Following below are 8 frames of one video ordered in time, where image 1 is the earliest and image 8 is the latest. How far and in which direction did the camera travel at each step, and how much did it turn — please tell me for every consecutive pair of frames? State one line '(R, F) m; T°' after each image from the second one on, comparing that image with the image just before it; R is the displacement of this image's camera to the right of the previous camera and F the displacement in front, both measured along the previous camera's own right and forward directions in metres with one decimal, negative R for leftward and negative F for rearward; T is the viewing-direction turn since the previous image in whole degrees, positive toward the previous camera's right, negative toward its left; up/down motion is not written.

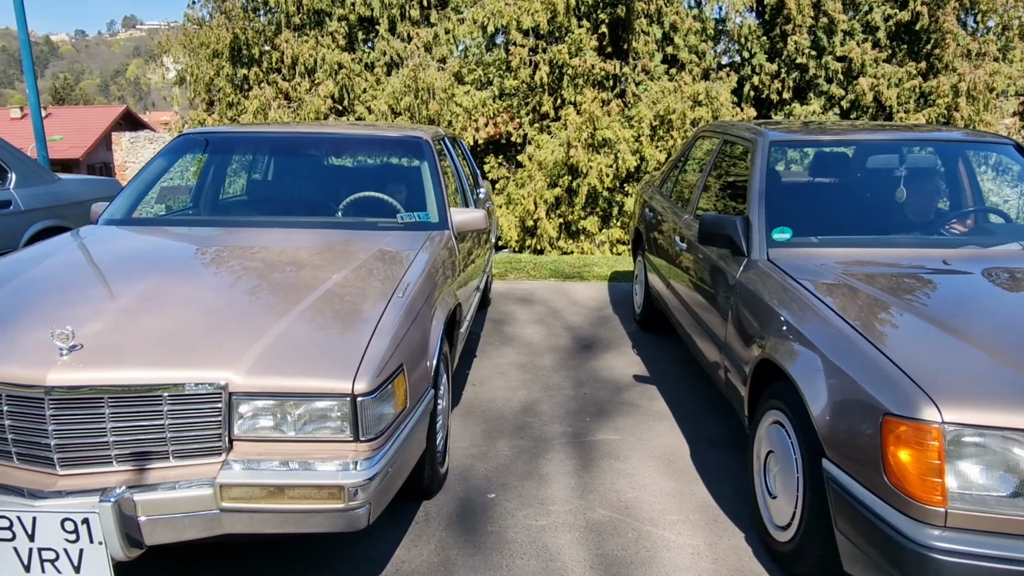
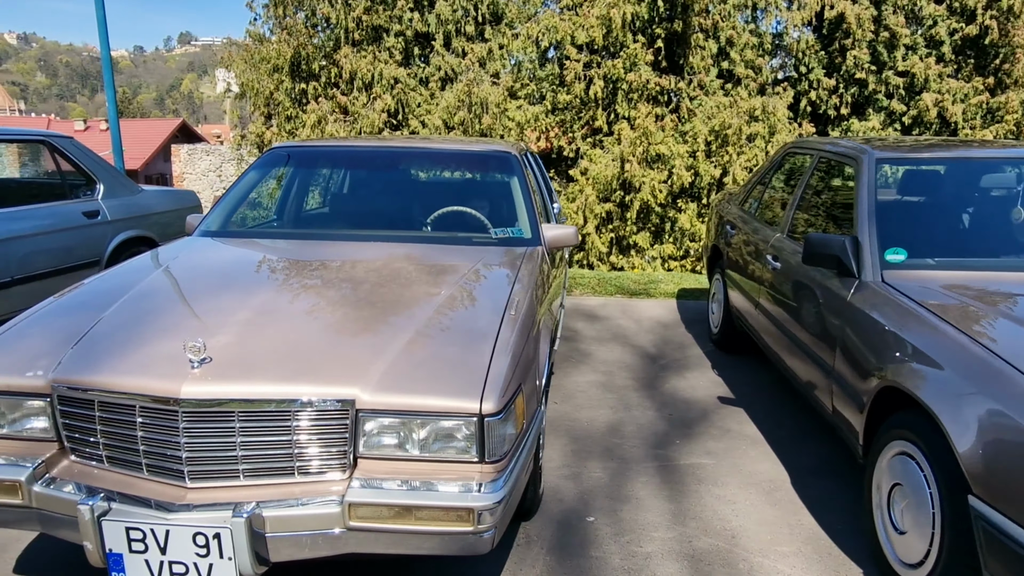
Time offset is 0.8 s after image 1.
(-0.3, 0.0) m; -3°
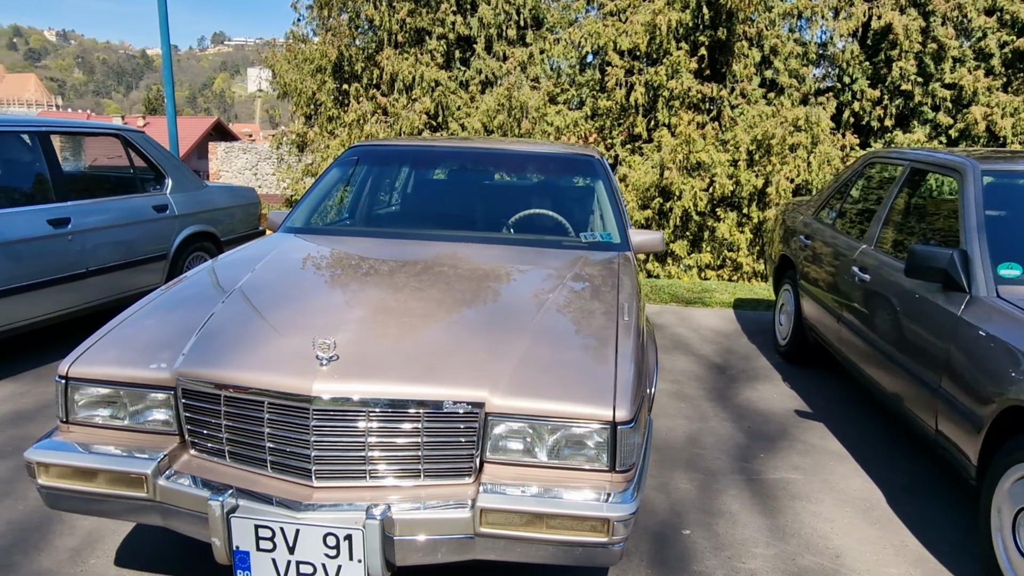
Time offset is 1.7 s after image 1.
(-0.3, 0.0) m; -2°
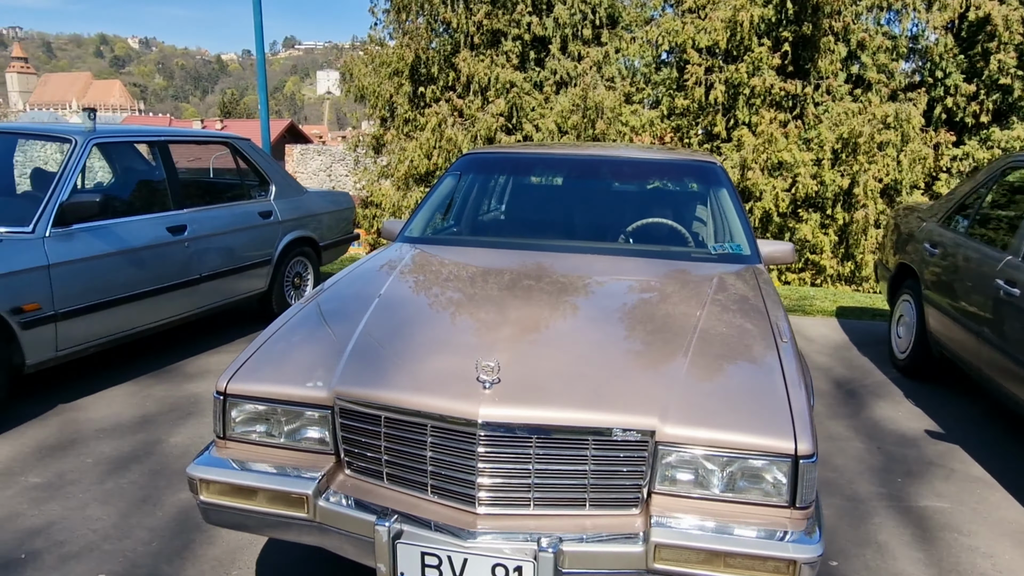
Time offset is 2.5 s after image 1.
(-0.3, +0.1) m; -5°
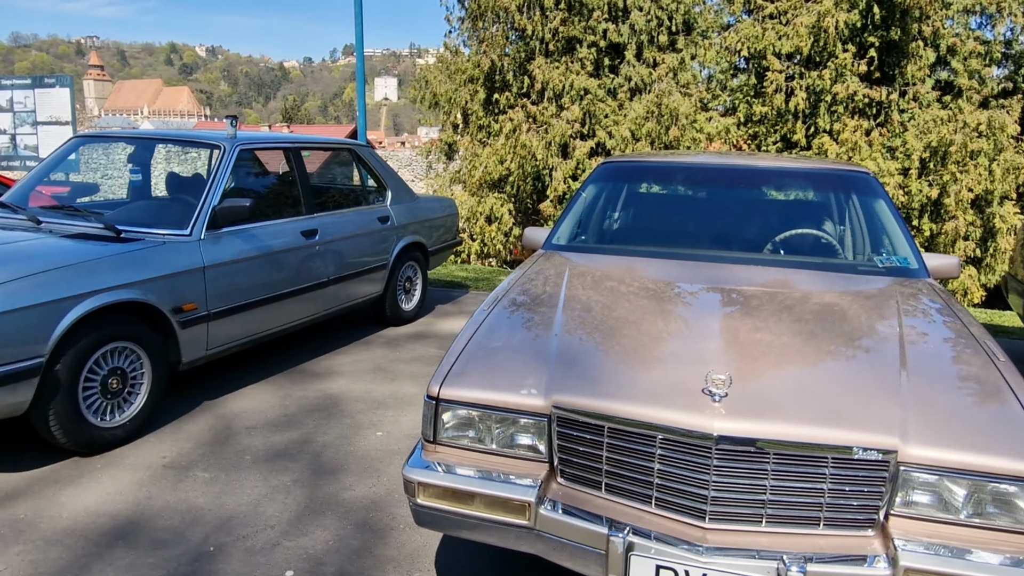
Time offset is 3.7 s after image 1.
(-0.5, 0.0) m; -4°
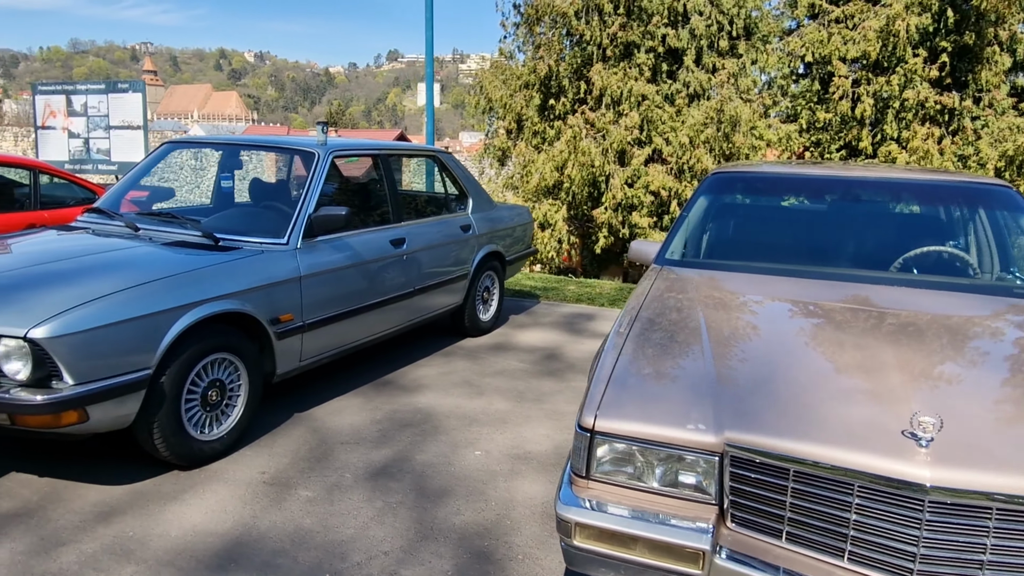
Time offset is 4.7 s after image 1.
(-0.3, +0.2) m; -3°
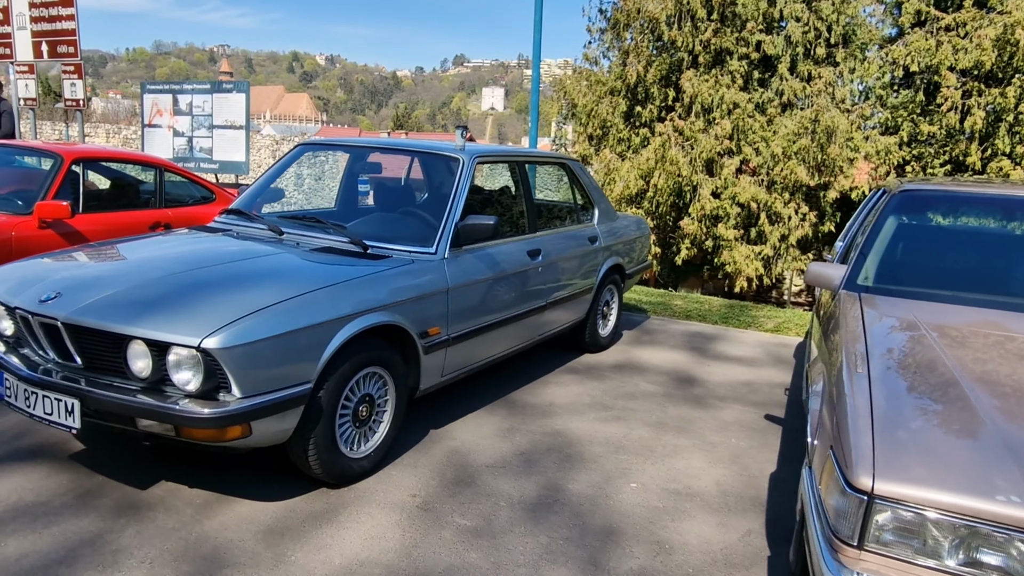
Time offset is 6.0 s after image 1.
(-0.5, +0.2) m; -5°
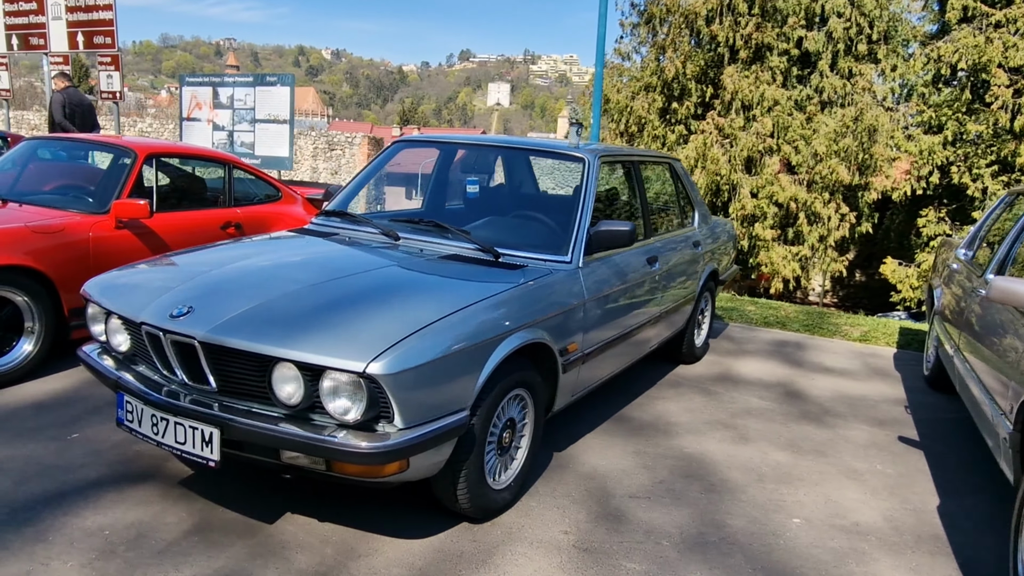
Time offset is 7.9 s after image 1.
(-0.6, +0.3) m; 0°
